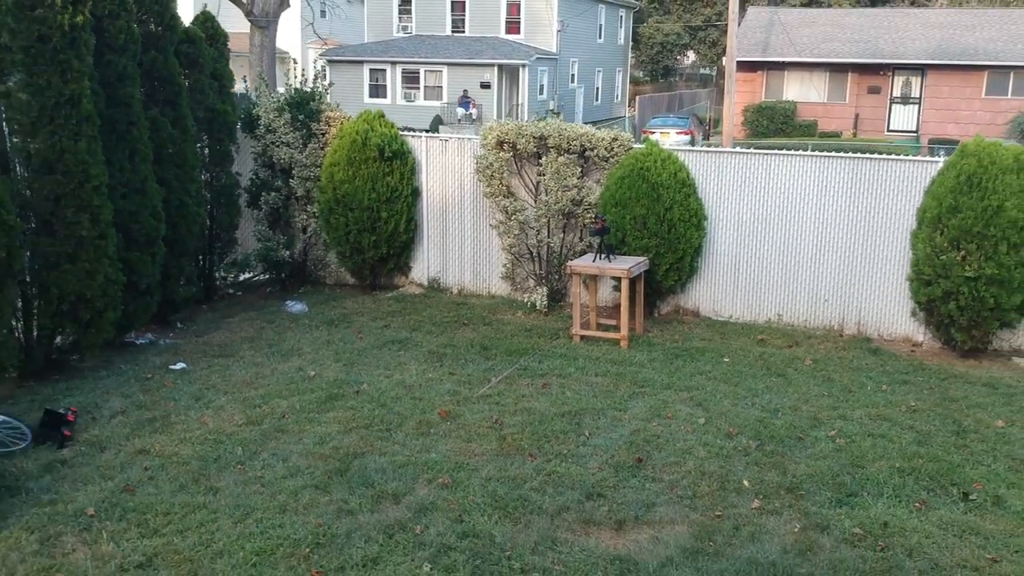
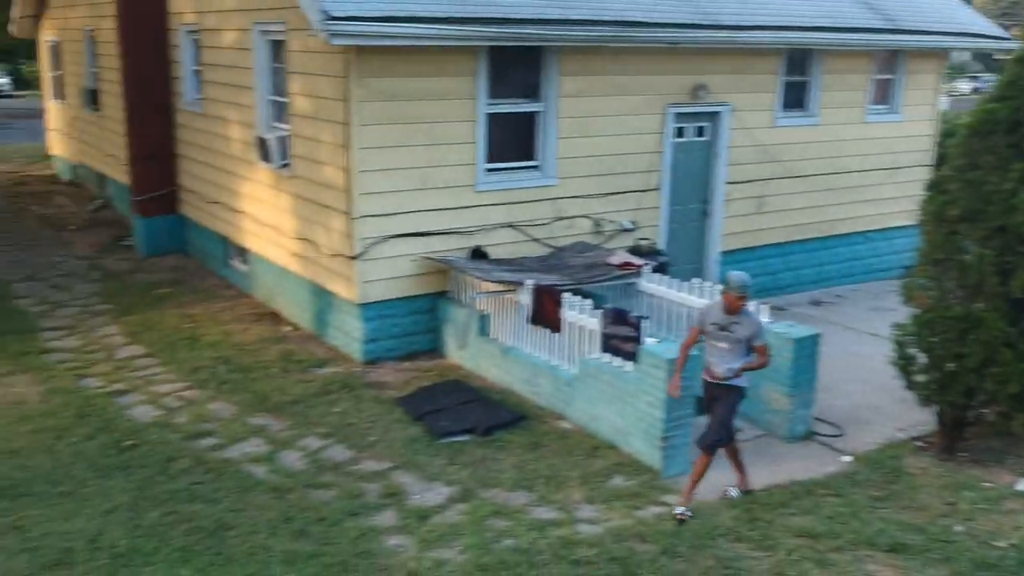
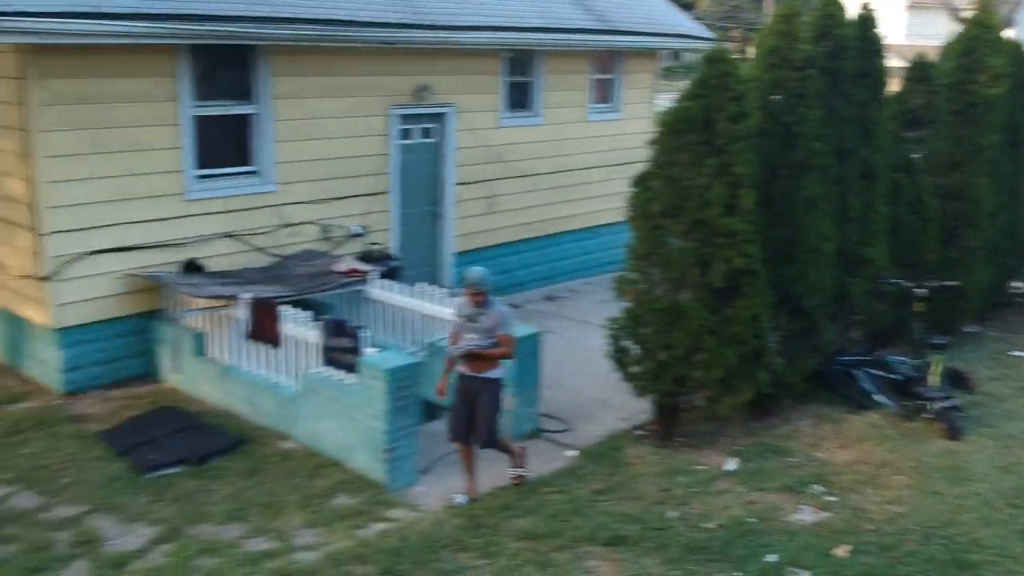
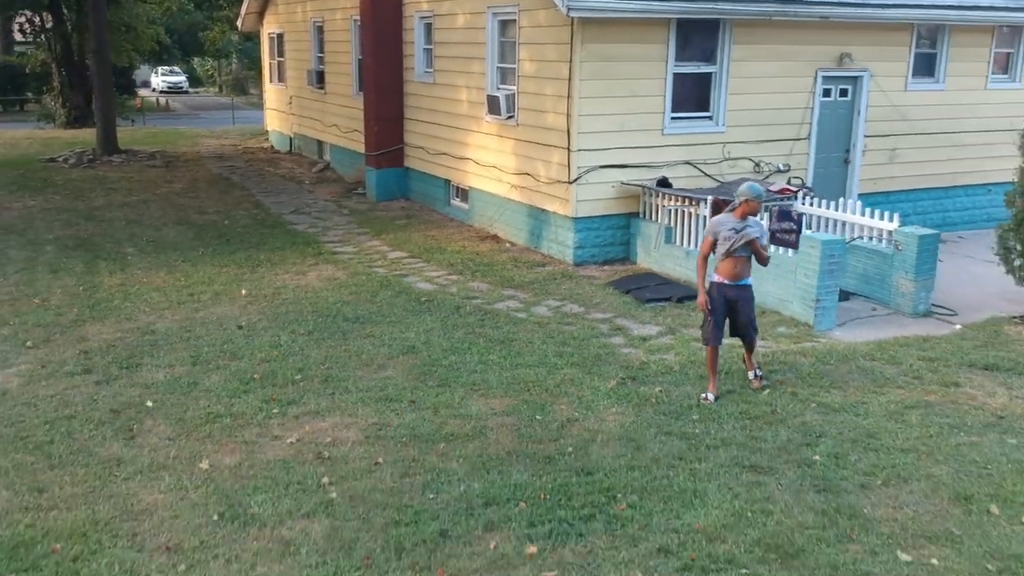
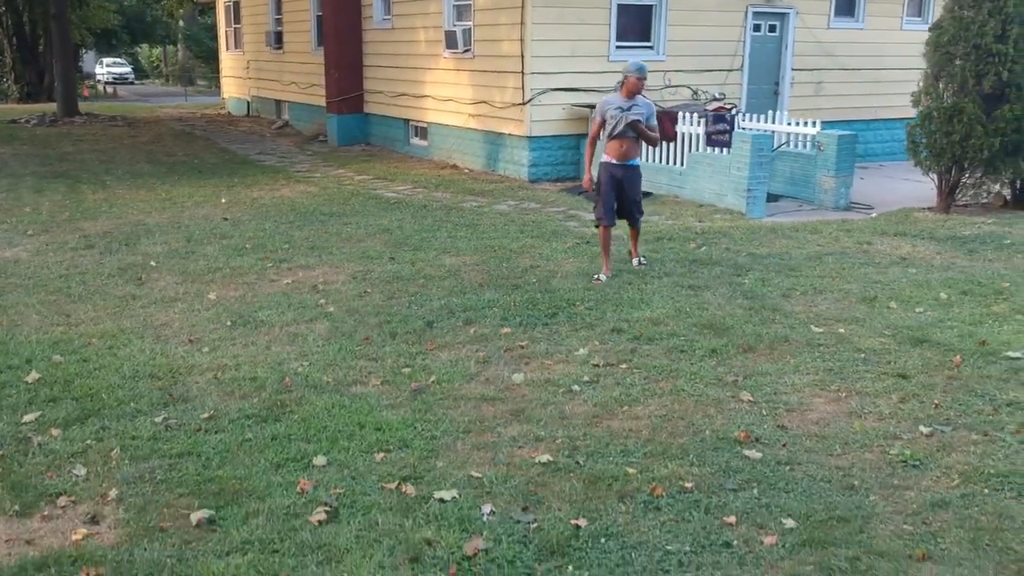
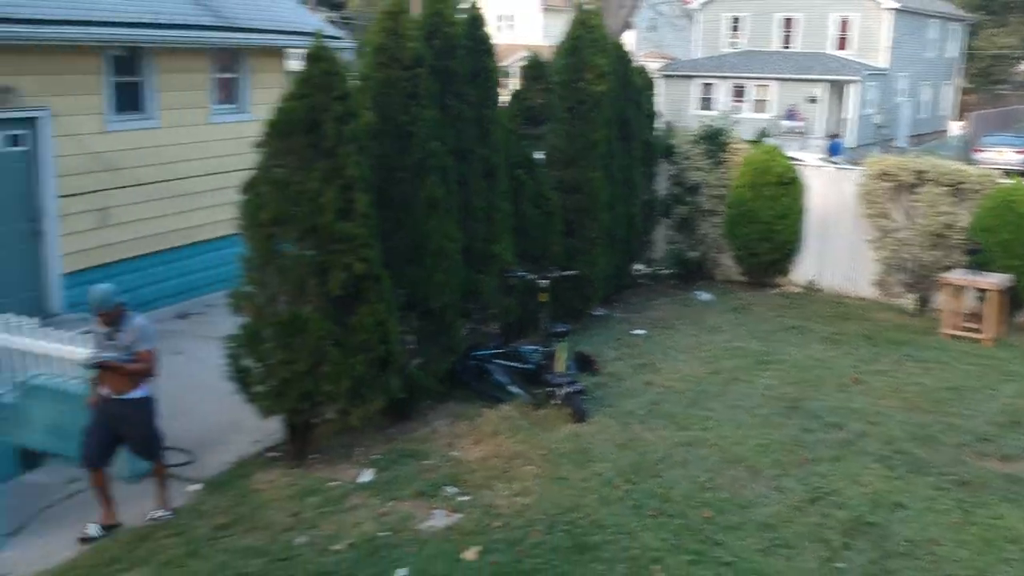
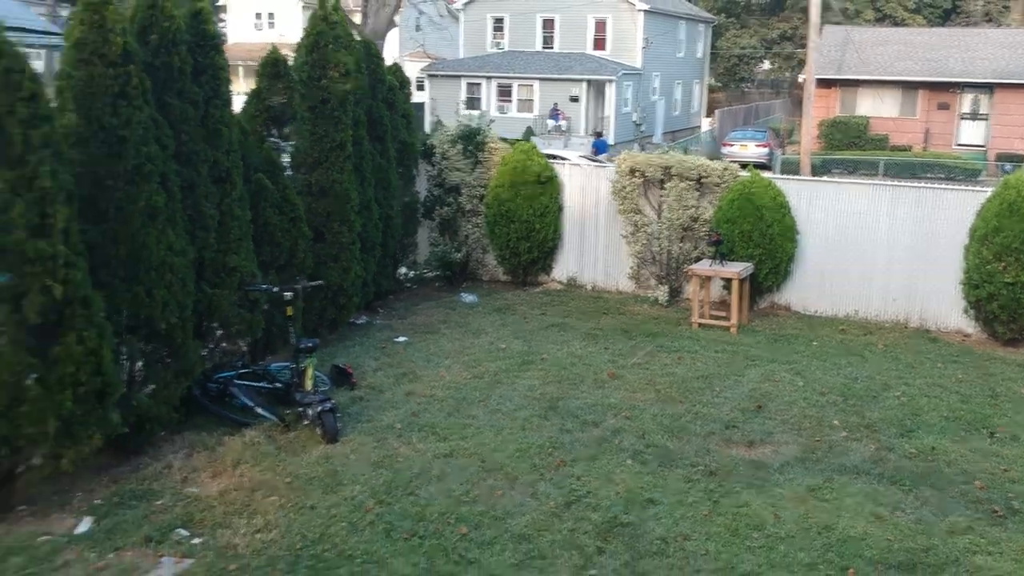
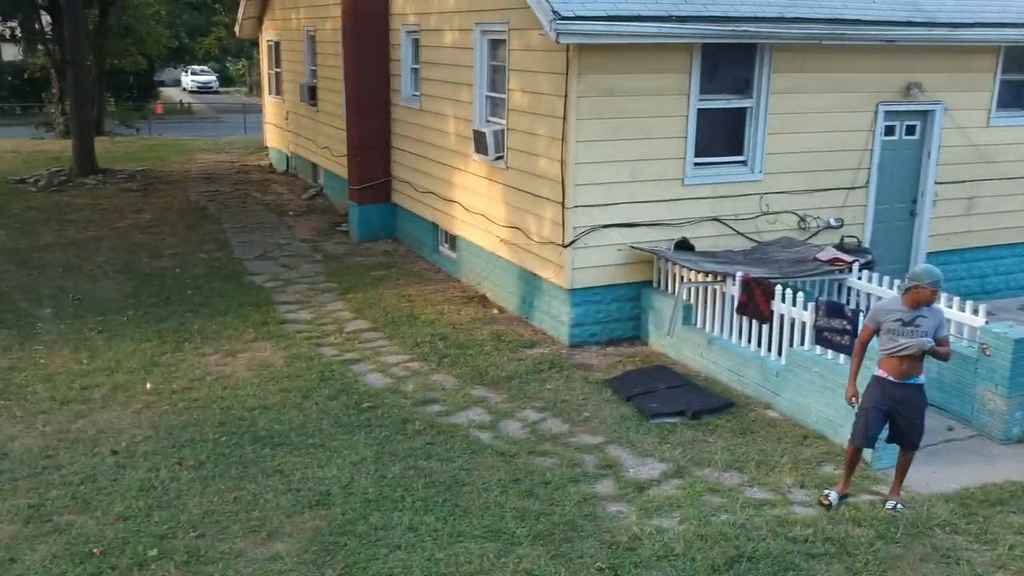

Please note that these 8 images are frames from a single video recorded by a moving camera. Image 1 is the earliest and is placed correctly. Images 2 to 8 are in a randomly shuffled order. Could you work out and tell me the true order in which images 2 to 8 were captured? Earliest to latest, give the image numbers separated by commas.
7, 6, 3, 2, 8, 4, 5
